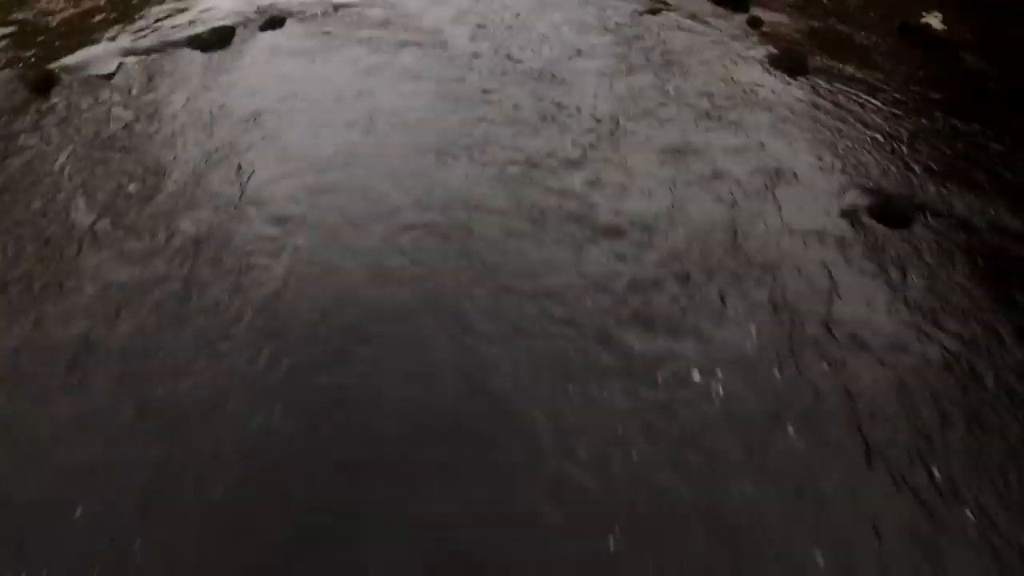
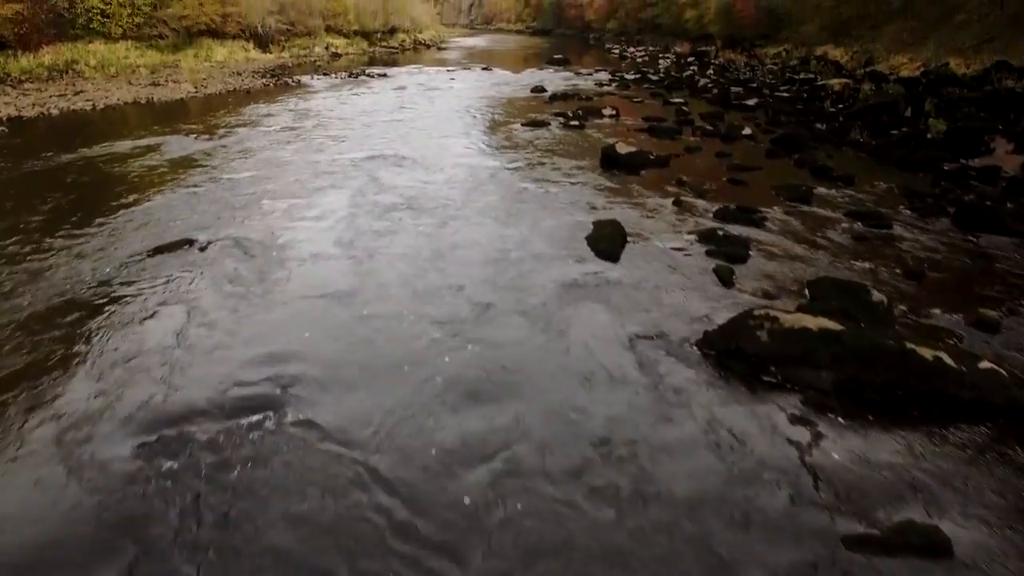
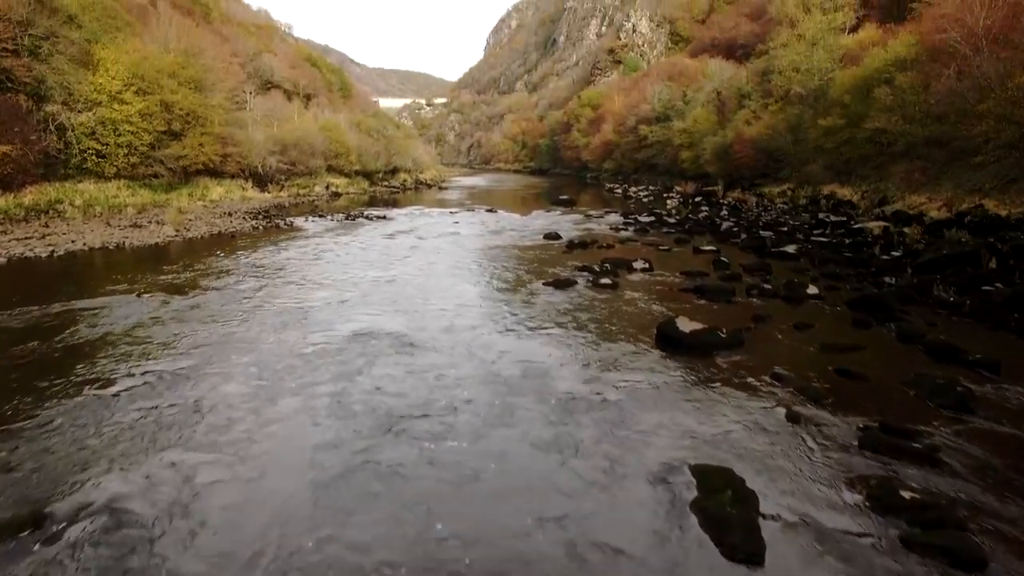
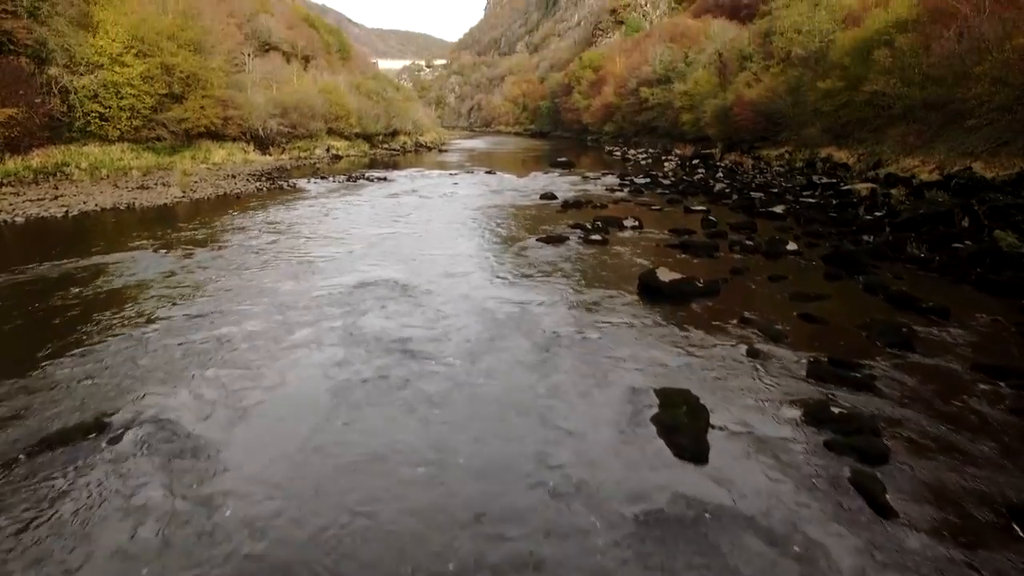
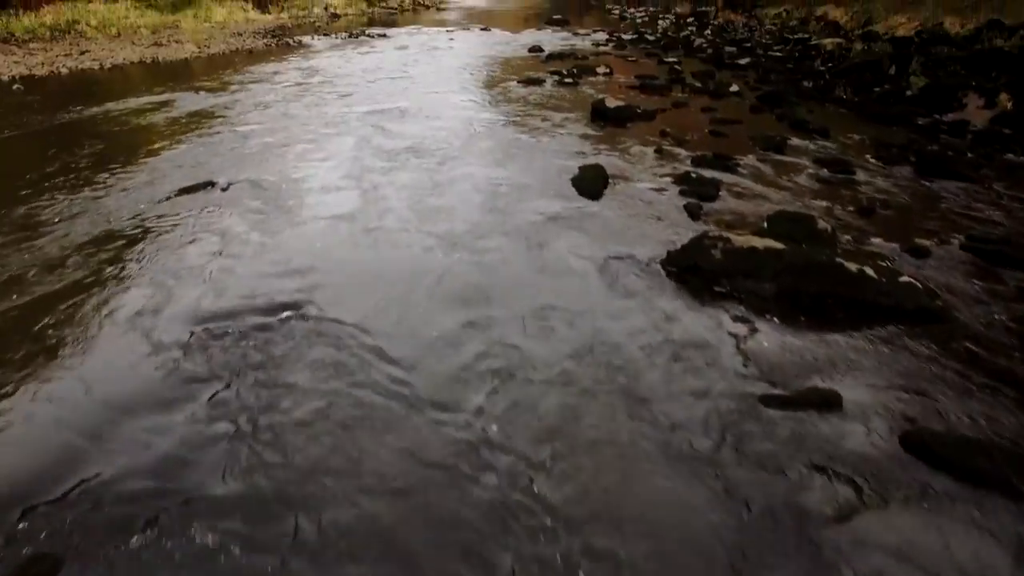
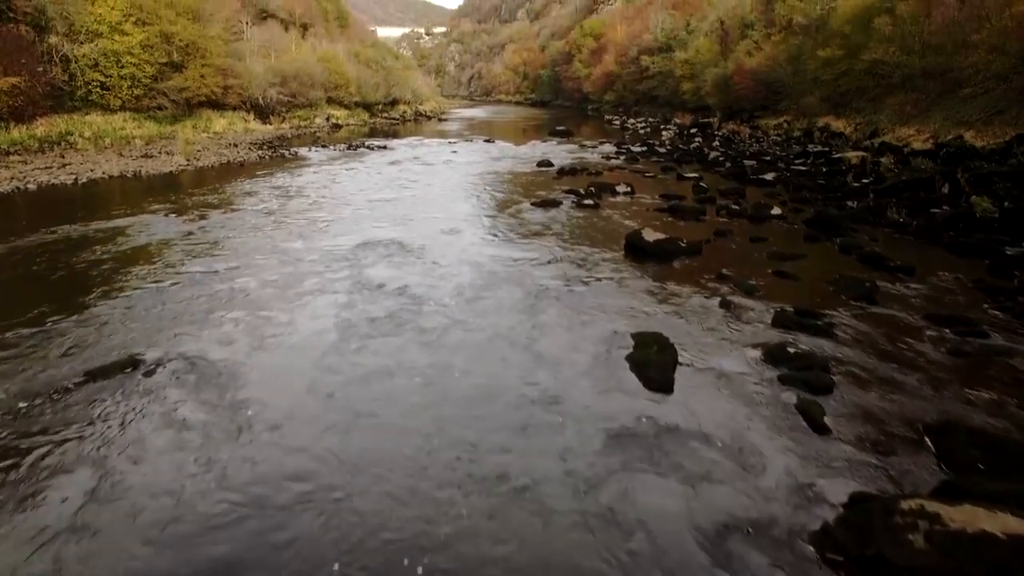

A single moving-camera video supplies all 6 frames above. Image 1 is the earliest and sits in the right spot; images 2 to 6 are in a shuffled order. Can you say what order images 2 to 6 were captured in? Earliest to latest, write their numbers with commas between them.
5, 2, 6, 4, 3
